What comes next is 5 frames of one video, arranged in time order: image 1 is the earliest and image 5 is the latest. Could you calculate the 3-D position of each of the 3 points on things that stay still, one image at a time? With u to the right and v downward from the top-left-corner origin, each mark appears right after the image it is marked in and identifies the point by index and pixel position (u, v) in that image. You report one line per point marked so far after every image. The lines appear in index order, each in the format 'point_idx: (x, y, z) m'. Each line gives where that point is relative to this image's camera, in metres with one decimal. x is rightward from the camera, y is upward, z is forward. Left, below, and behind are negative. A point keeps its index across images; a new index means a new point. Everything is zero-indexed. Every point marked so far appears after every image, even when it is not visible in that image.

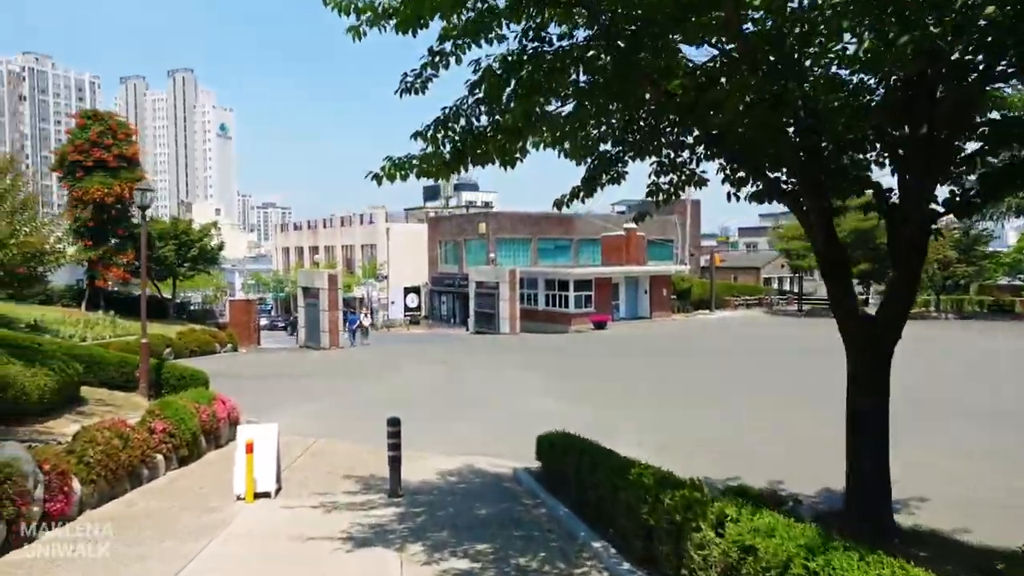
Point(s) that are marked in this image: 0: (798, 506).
0: (+3.3, -2.5, +8.2) m
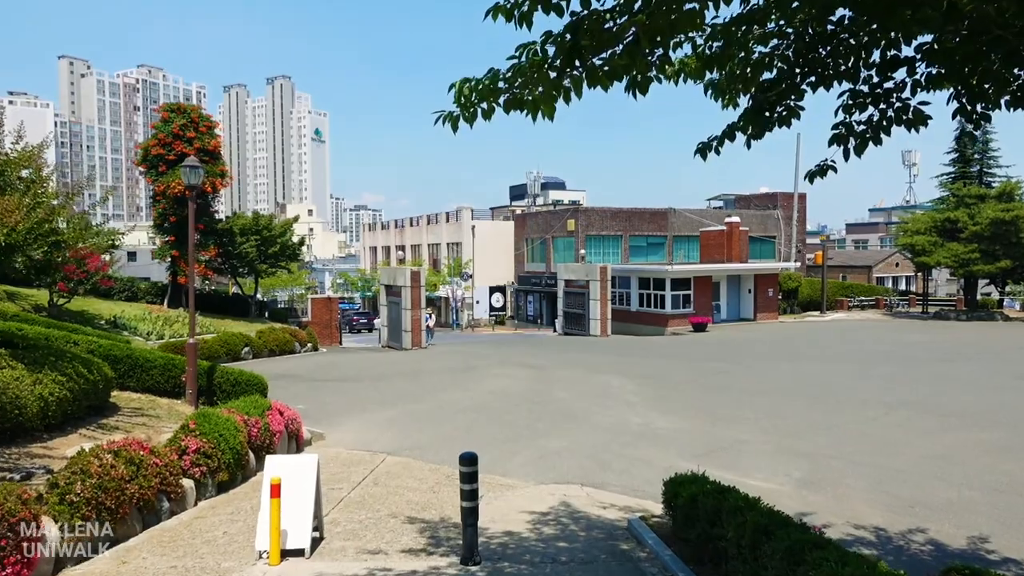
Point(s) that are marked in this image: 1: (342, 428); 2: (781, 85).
0: (+4.2, -2.4, +5.5) m
1: (-3.4, -2.8, +14.6) m
2: (+2.1, +1.6, +5.6) m
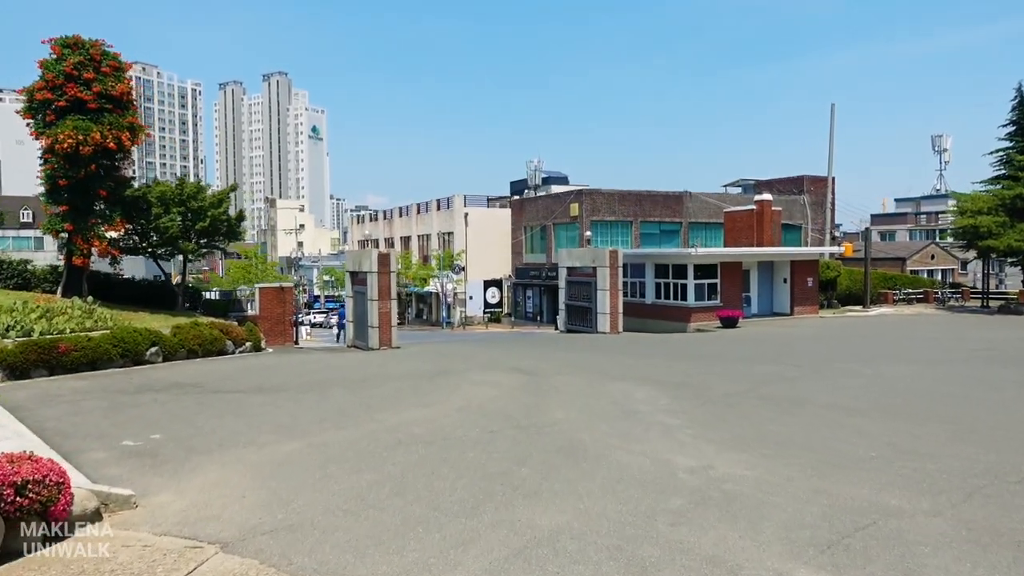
0: (+3.7, -1.8, -0.5) m
1: (-3.8, -2.3, +8.6) m
2: (+1.6, +2.1, -0.3) m
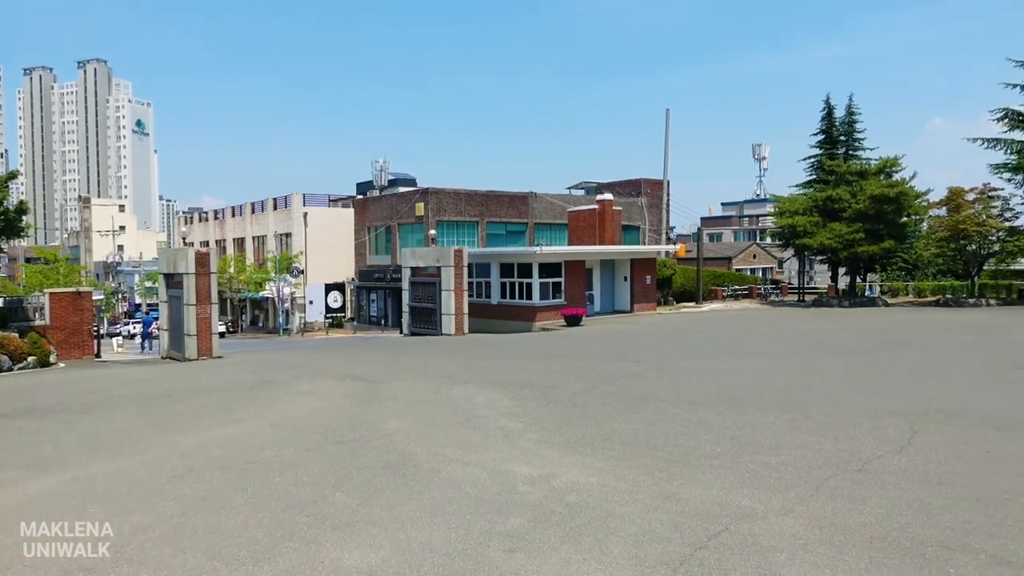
0: (+3.6, -1.6, -0.9) m
1: (-5.7, -2.2, +6.4) m
2: (+1.4, +2.3, -1.2) m
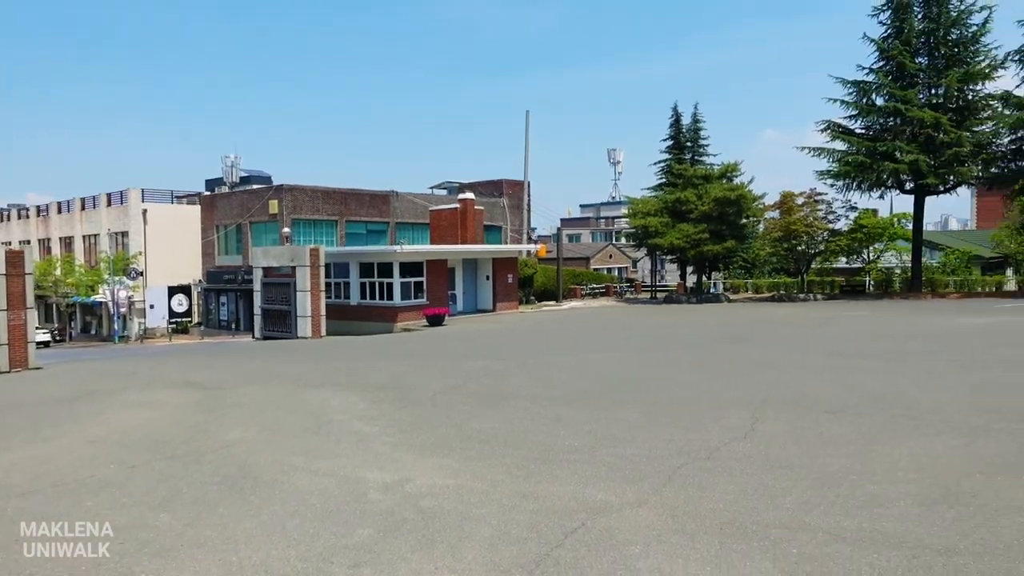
0: (+3.7, -1.5, -0.6) m
1: (-6.8, -2.2, +4.9) m
2: (+1.5, +2.4, -1.3) m
